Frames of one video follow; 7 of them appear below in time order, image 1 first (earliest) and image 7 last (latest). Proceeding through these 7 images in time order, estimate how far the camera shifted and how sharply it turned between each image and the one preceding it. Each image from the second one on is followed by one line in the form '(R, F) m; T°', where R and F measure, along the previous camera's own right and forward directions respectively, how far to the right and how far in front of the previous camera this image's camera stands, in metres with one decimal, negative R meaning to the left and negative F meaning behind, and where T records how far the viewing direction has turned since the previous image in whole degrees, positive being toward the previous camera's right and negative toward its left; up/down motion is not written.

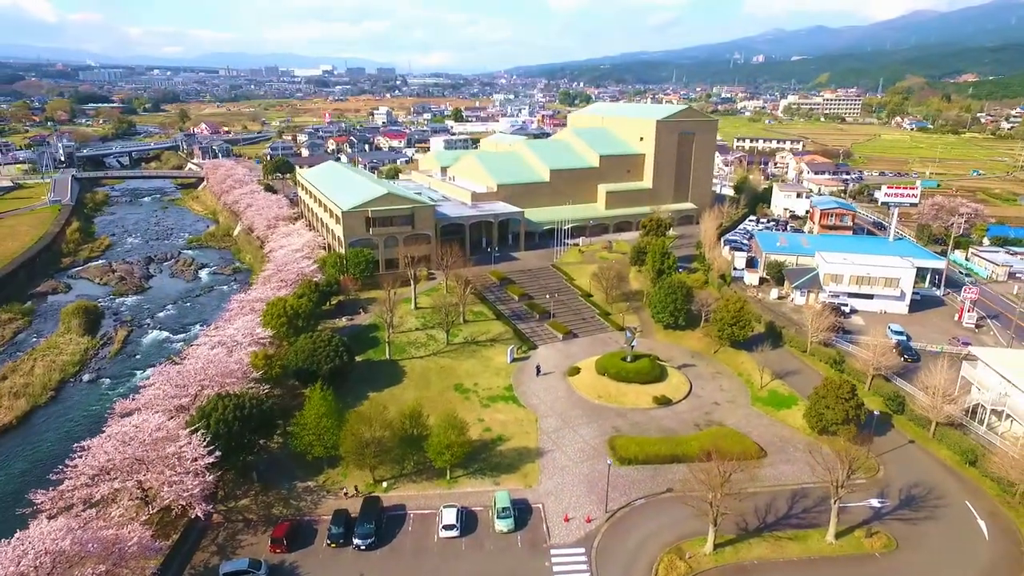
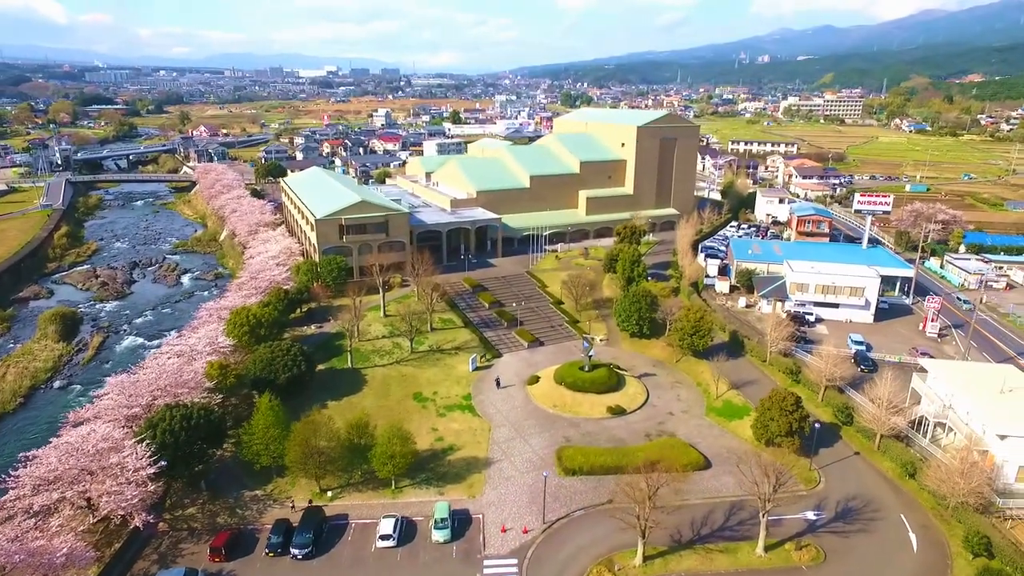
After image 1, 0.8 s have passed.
(+1.8, -0.3) m; -1°
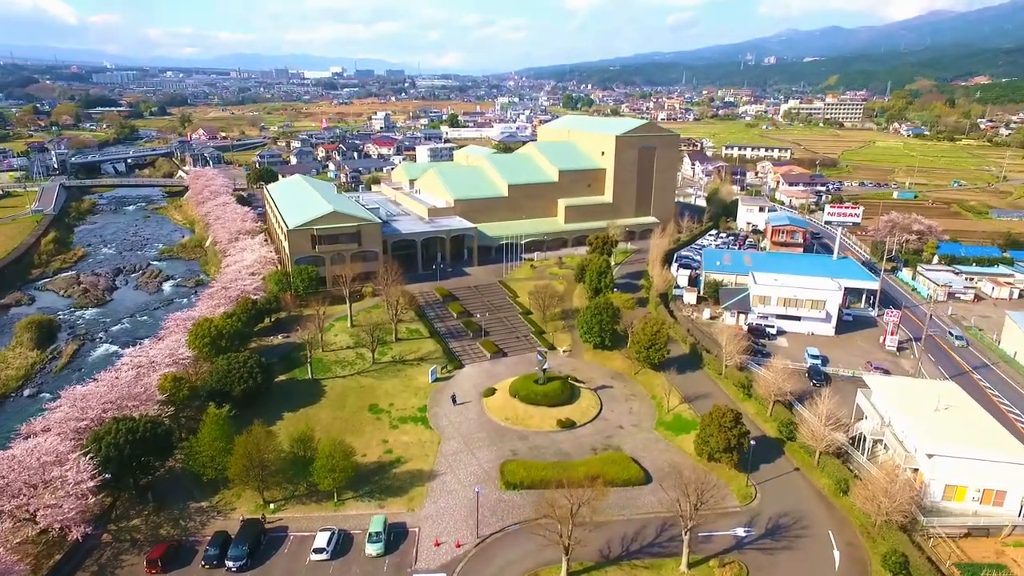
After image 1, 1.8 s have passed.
(+1.9, -0.3) m; -1°
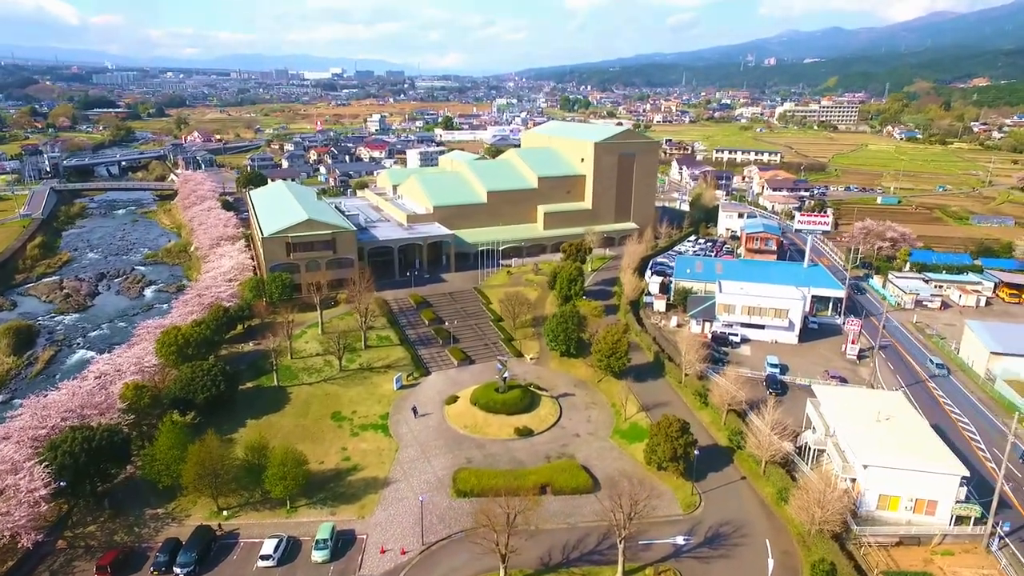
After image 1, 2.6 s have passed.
(+1.6, -0.4) m; 0°
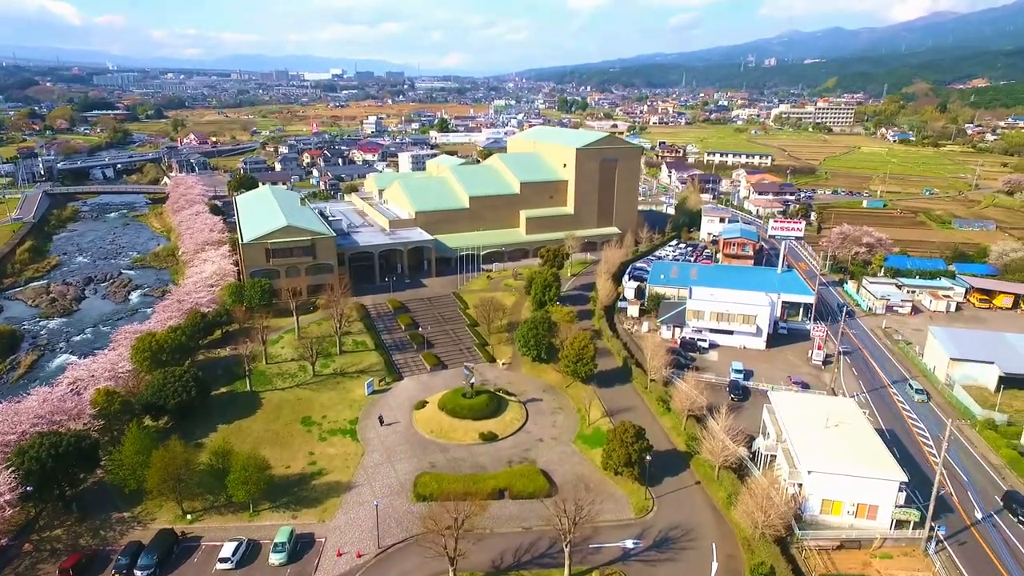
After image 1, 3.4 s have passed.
(+1.4, -0.5) m; 0°
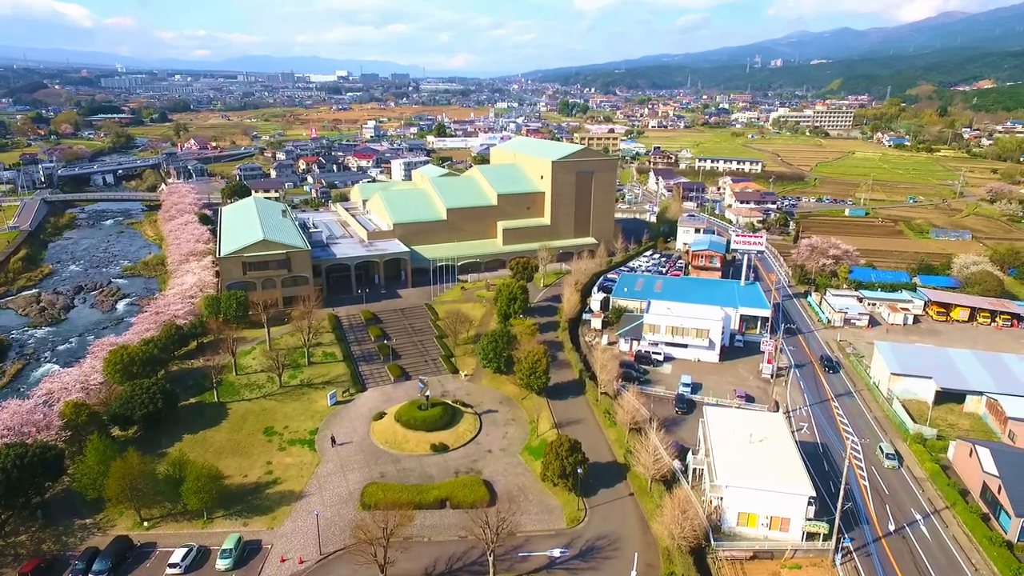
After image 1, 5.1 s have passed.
(+2.2, -1.0) m; -1°
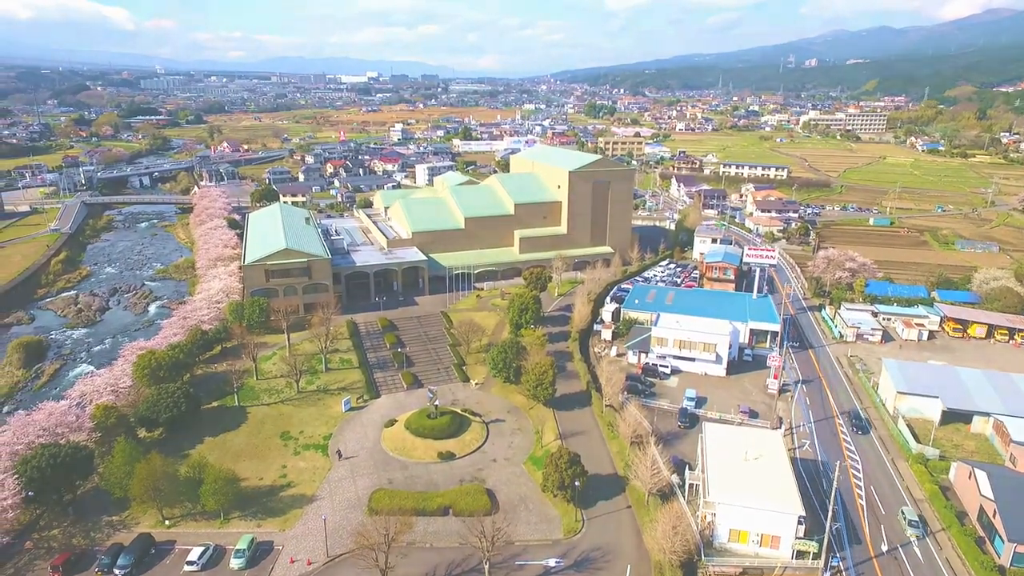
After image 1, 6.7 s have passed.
(+0.8, -0.7) m; -3°
